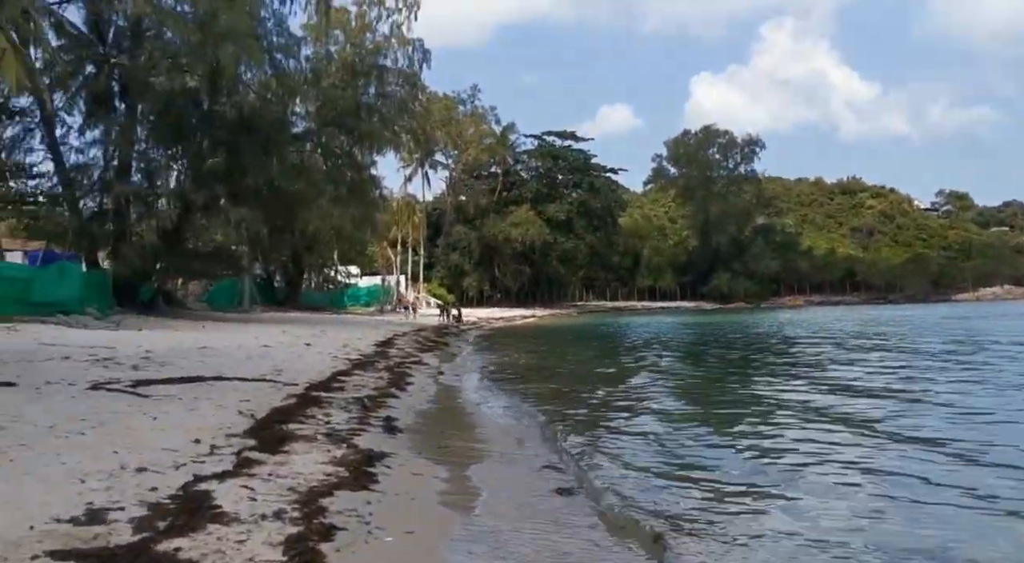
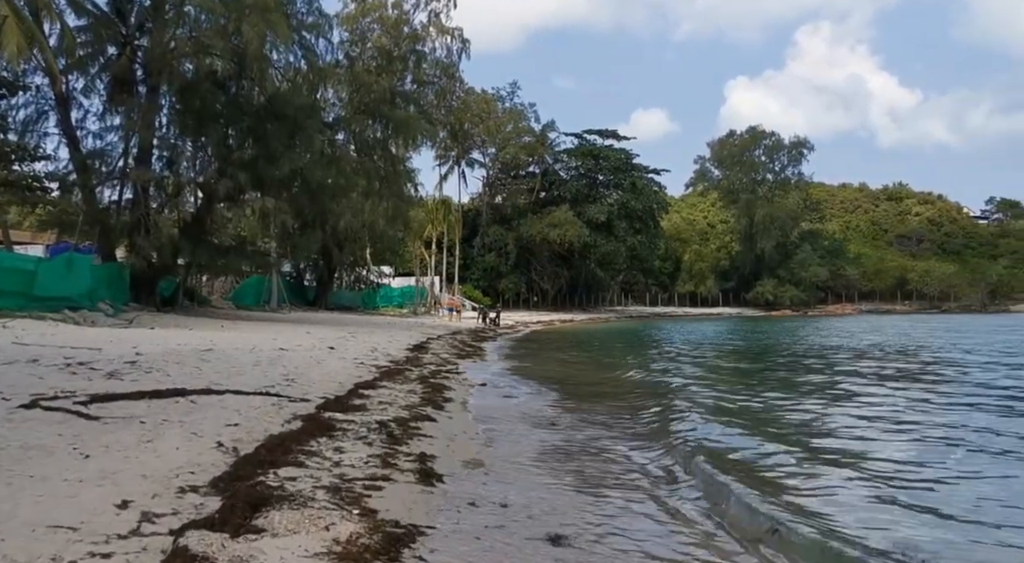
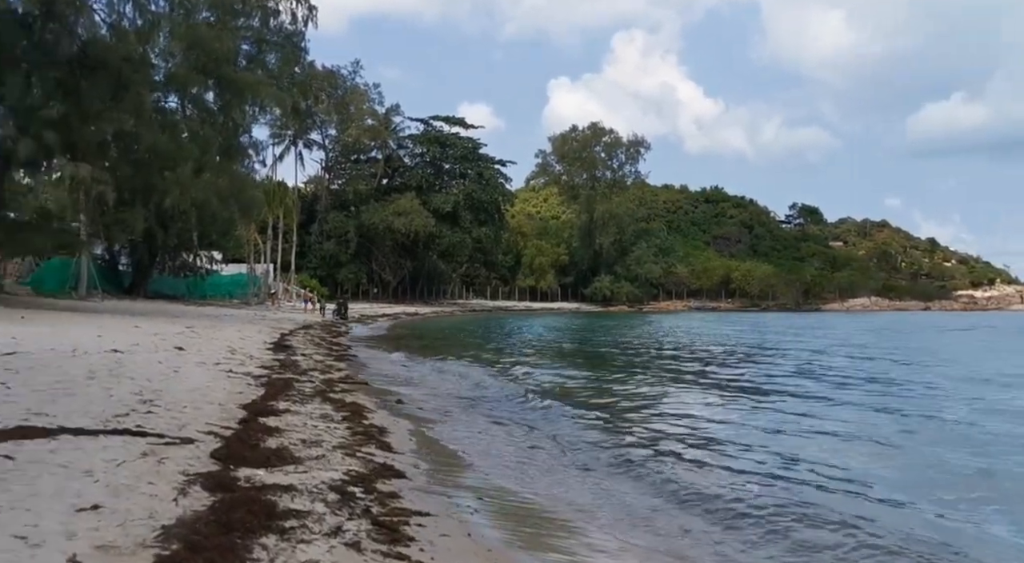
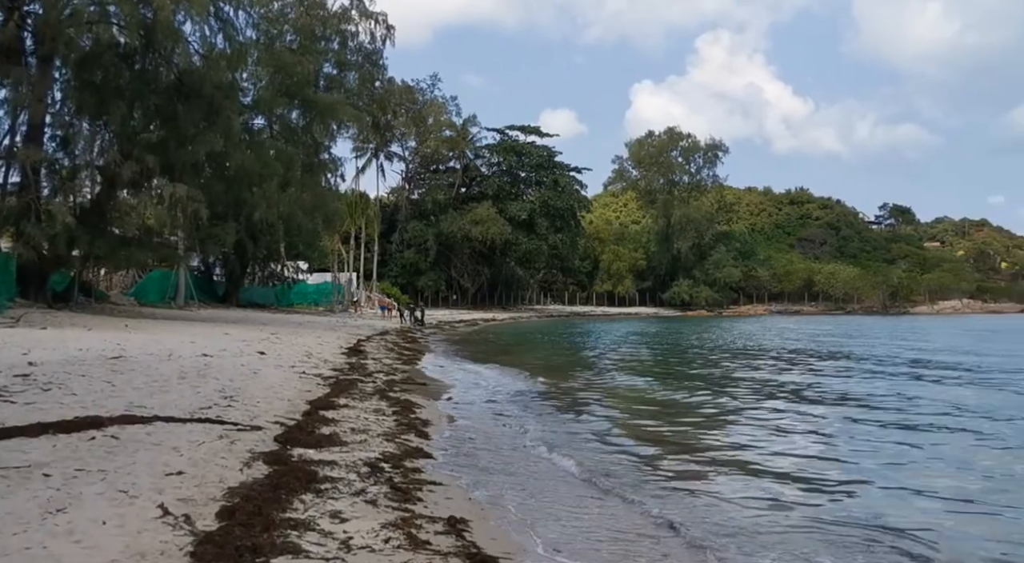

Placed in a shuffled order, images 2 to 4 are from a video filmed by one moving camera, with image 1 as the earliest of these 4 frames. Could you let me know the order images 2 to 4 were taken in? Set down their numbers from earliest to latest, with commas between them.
2, 4, 3
